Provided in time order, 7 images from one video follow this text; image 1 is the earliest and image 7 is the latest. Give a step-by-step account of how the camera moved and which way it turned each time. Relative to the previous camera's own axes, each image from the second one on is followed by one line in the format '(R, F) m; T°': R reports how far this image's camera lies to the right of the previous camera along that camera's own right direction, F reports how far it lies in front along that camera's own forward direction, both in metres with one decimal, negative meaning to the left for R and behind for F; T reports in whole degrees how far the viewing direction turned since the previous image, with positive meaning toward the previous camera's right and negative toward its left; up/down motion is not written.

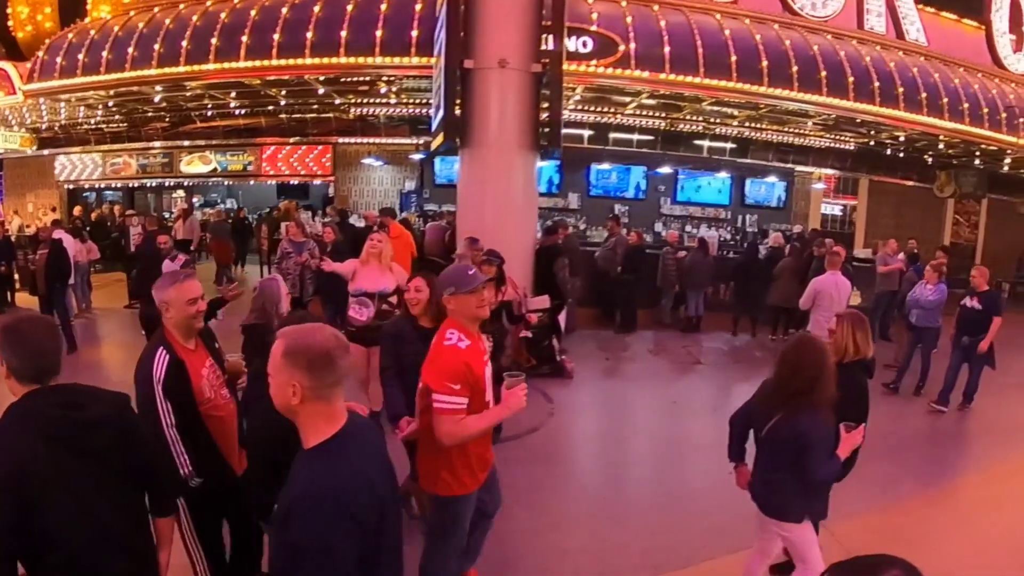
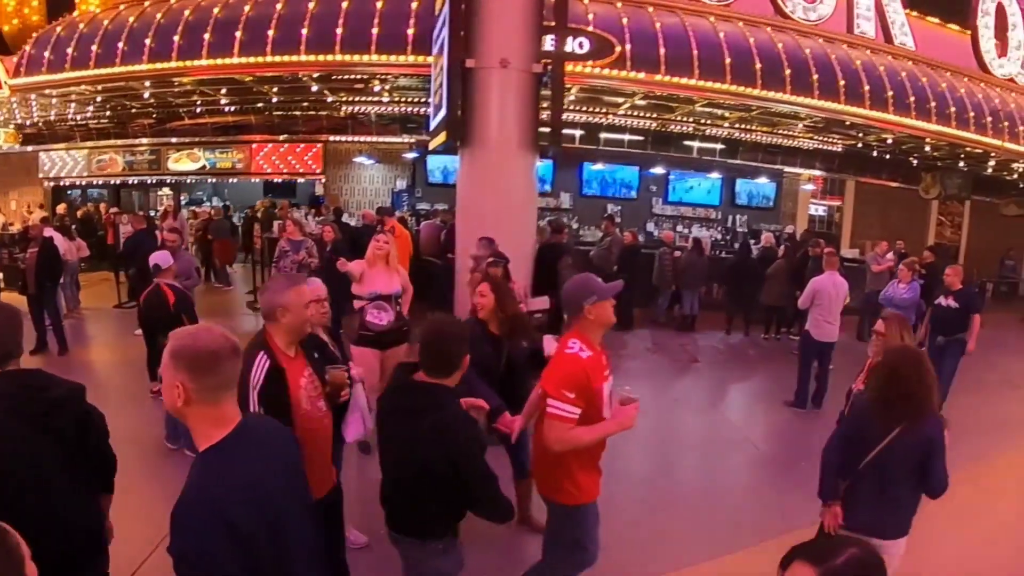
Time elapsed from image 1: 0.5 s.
(-0.3, 0.0) m; +2°
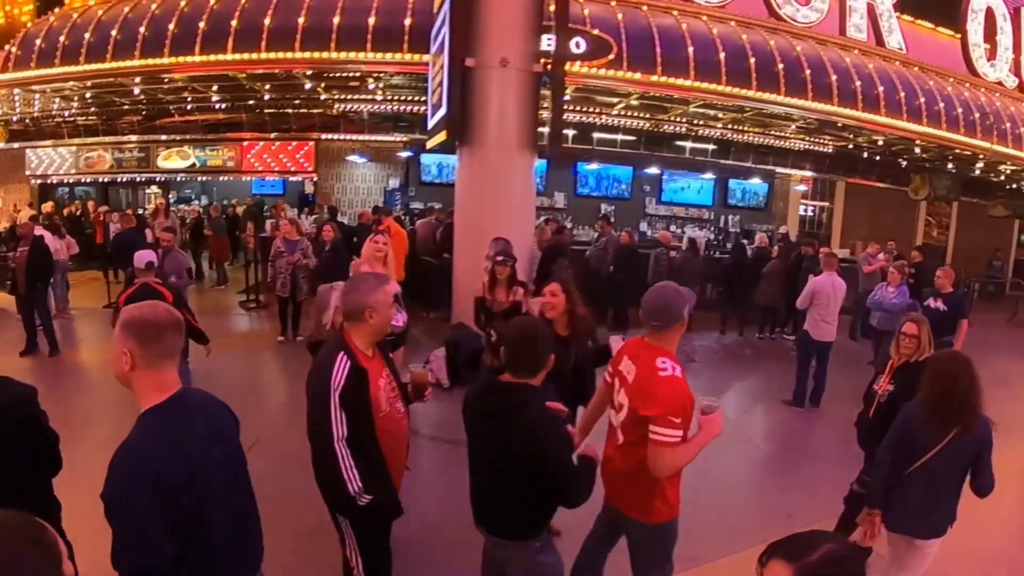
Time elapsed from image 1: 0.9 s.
(-0.2, 0.0) m; +1°
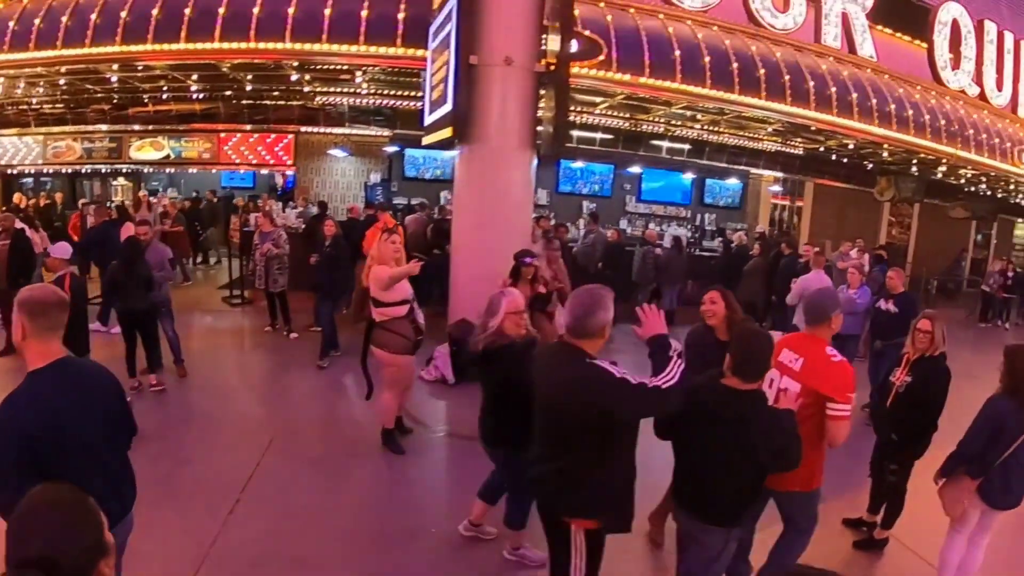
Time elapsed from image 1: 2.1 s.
(-0.6, -0.1) m; +4°
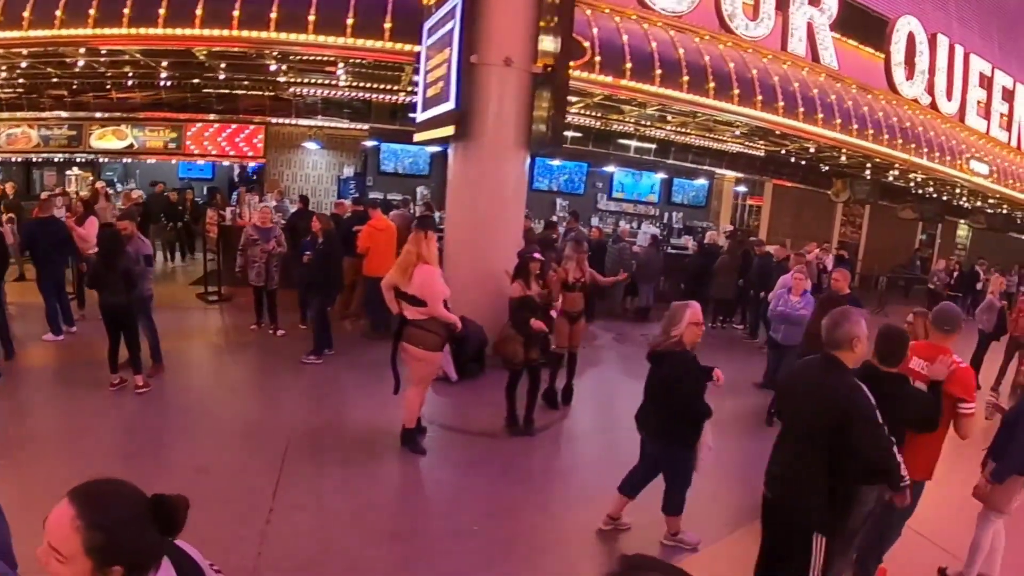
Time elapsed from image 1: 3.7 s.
(-0.7, -0.1) m; +5°
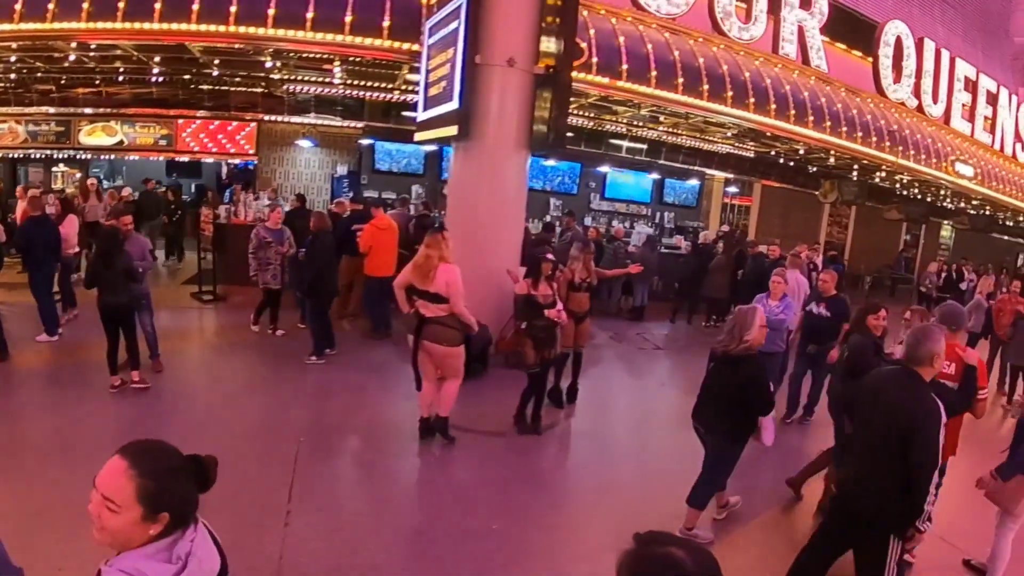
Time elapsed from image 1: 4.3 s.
(-0.3, 0.0) m; +2°
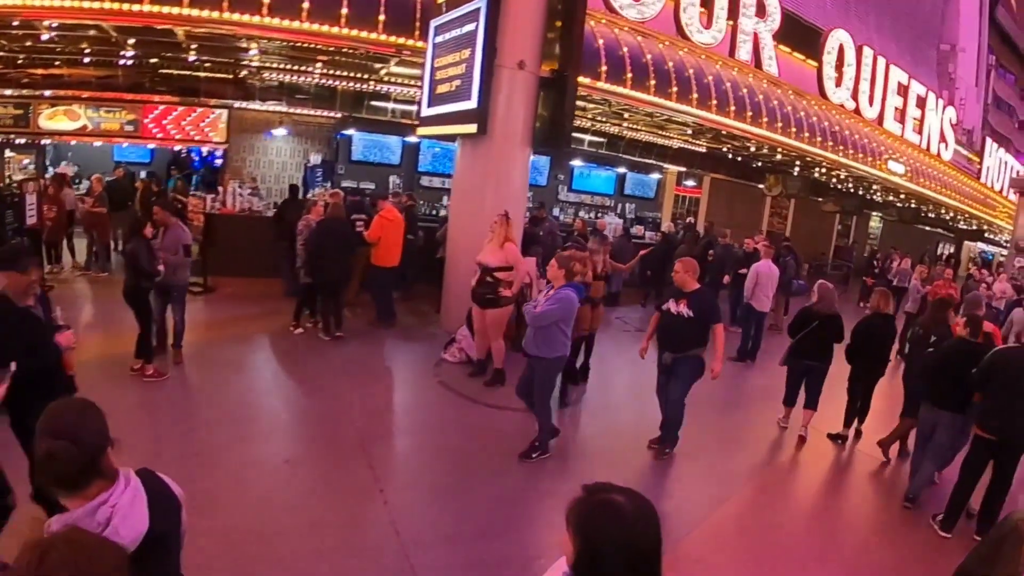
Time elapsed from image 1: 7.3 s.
(-1.2, -0.4) m; +7°
